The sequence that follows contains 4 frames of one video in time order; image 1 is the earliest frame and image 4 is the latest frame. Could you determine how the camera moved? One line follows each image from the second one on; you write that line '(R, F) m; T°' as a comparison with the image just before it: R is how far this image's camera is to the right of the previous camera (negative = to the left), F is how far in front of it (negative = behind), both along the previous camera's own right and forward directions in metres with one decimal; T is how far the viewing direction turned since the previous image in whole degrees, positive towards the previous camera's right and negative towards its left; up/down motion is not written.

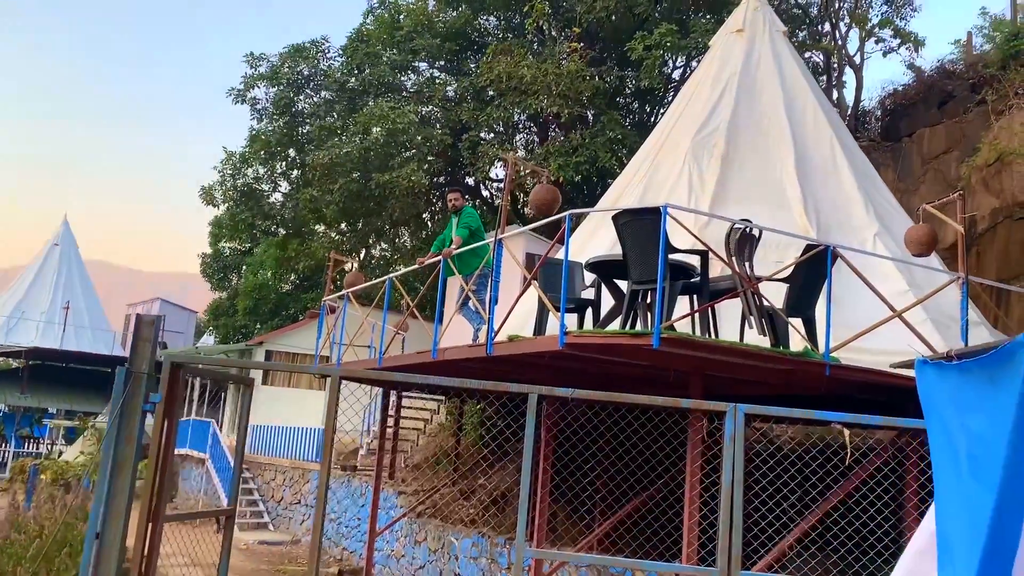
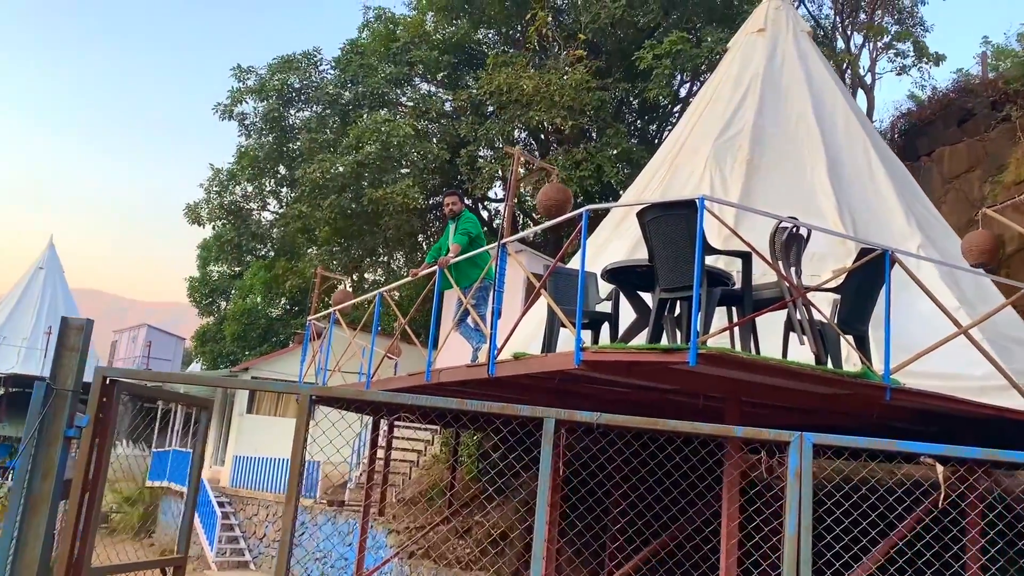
(-0.1, +0.9) m; 0°
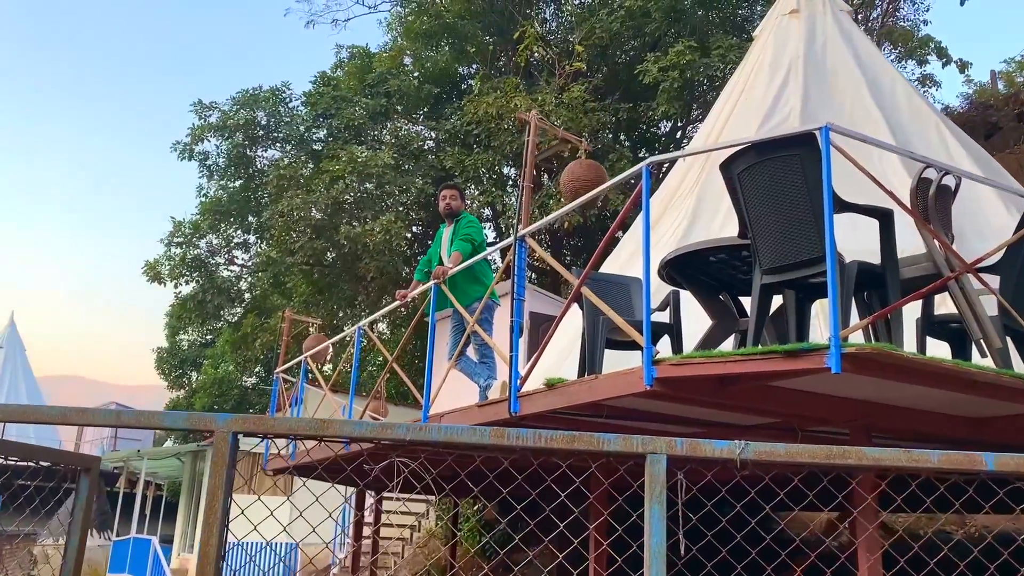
(-0.2, +1.7) m; +1°
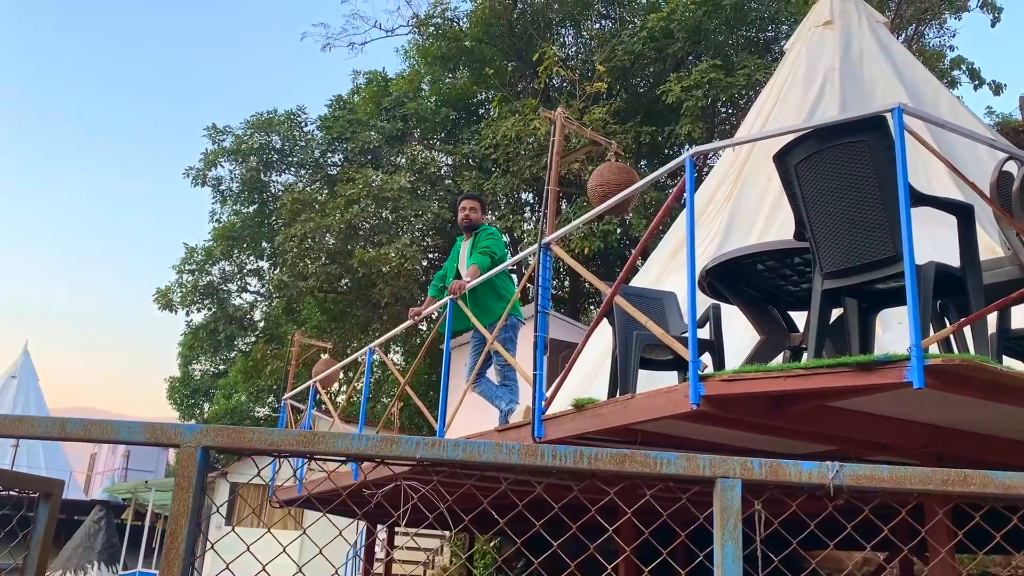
(0.0, +0.4) m; -1°
